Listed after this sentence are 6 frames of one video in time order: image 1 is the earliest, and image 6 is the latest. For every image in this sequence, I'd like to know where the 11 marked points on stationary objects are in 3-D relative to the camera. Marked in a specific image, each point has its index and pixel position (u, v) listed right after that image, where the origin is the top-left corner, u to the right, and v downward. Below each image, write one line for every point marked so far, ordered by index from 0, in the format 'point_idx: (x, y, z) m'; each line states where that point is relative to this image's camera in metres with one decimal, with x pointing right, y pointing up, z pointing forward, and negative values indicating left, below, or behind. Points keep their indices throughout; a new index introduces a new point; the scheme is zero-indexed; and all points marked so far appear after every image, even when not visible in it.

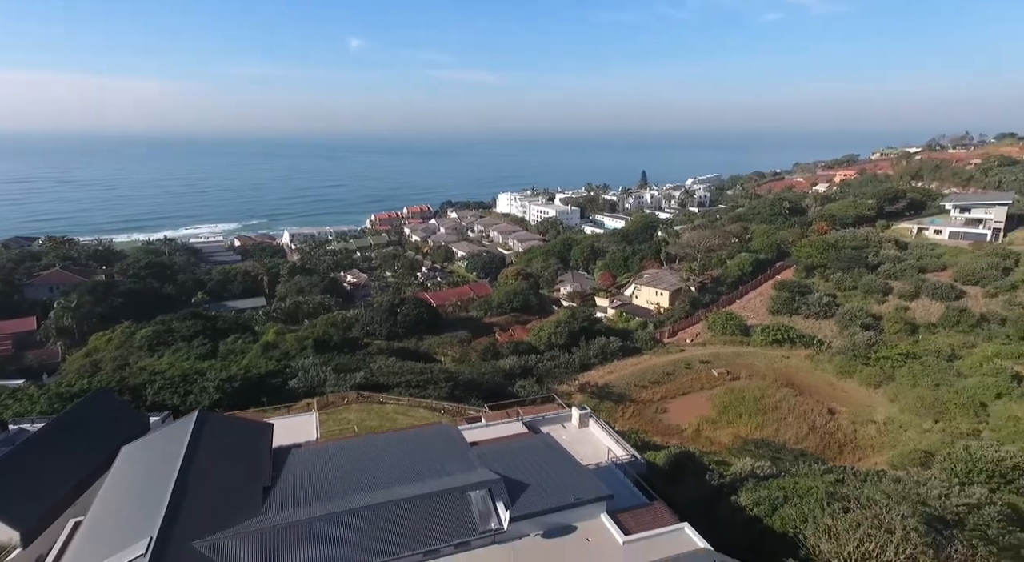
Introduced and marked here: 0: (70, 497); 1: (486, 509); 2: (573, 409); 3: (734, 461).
0: (-9.6, -4.7, +13.5) m
1: (-0.4, -3.0, +8.0) m
2: (+1.3, -2.8, +13.7) m
3: (+6.5, -5.3, +18.3) m
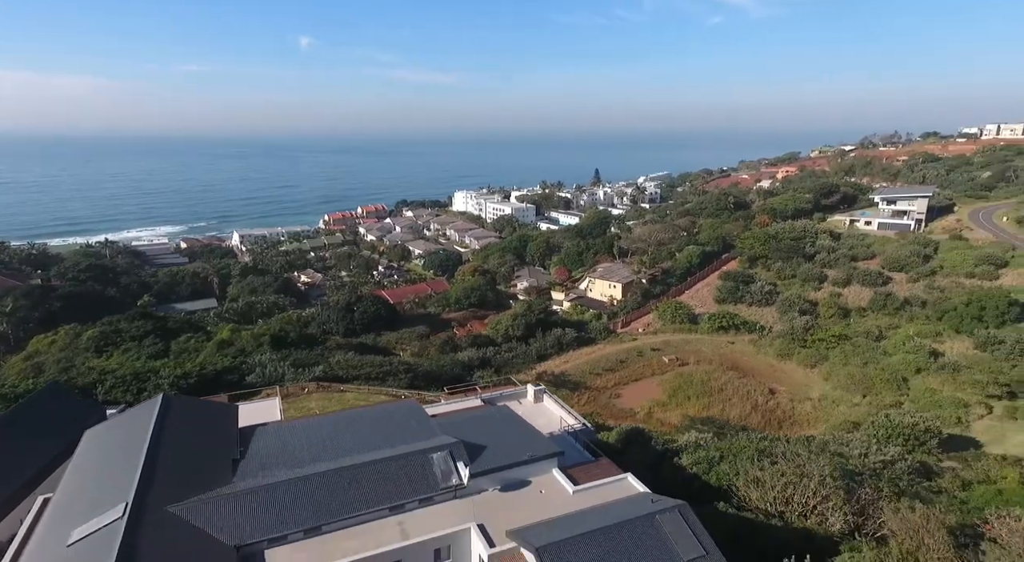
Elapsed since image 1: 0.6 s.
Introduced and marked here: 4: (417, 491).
0: (-10.5, -4.4, +13.6) m
1: (-1.0, -2.6, +8.7) m
2: (+0.4, -2.4, +14.5) m
3: (+5.3, -4.8, +19.5) m
4: (-1.3, -2.8, +8.3) m
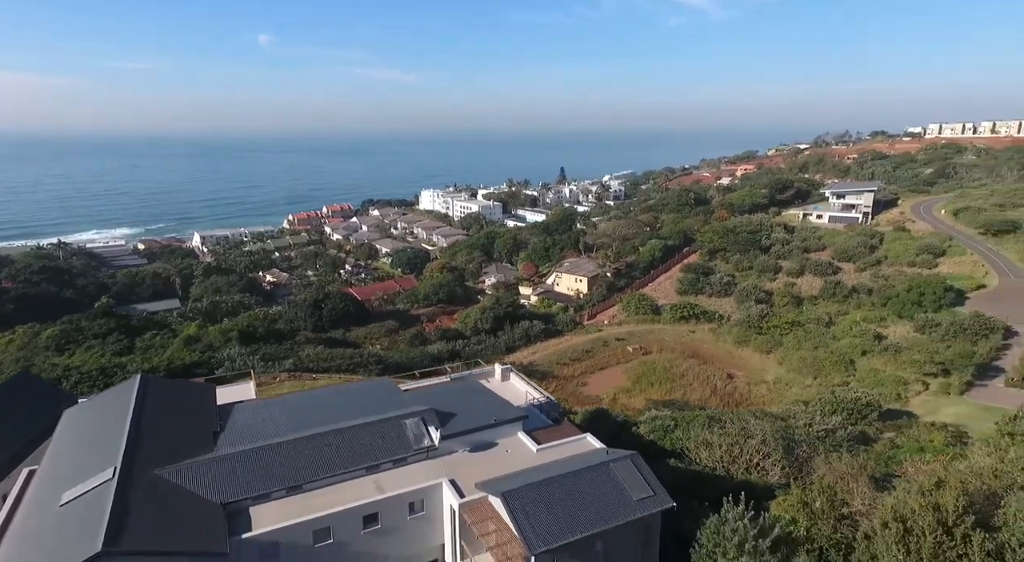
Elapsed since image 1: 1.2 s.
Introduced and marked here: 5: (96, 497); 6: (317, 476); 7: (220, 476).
0: (-11.1, -4.2, +13.8) m
1: (-1.4, -2.3, +9.4) m
2: (-0.4, -2.0, +15.2) m
3: (+4.3, -4.4, +20.4) m
4: (-1.7, -2.5, +9.0) m
5: (-5.0, -2.6, +7.5) m
6: (-2.6, -2.6, +8.5) m
7: (-3.8, -2.6, +8.2) m
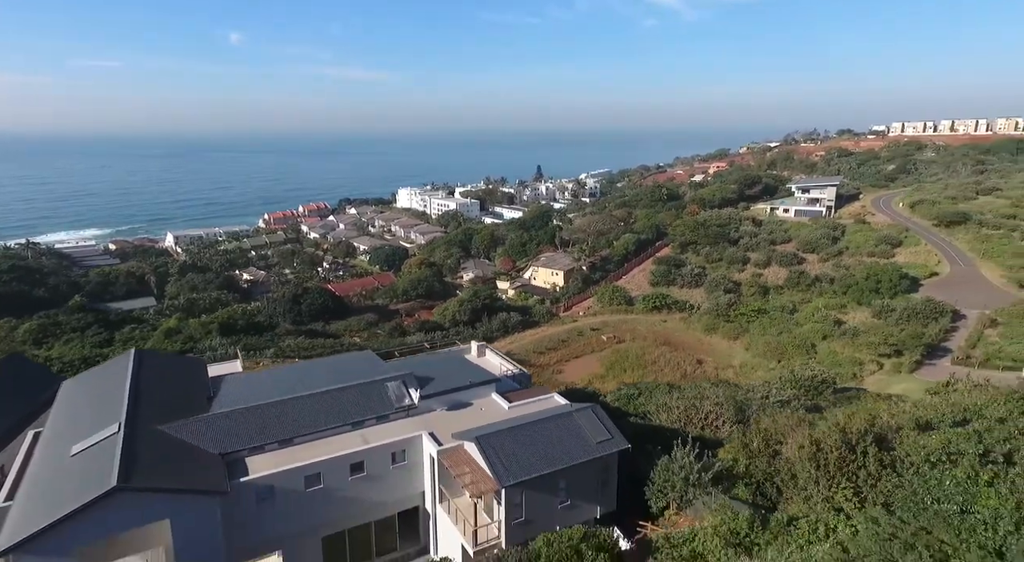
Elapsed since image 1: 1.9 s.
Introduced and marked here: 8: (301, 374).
0: (-11.7, -3.8, +14.2) m
1: (-1.8, -1.8, +10.2) m
2: (-1.0, -1.6, +16.1) m
3: (+3.5, -4.0, +21.4) m
4: (-2.1, -2.0, +9.7) m
5: (-5.3, -2.2, +8.1) m
6: (-3.0, -2.2, +9.2) m
7: (-4.2, -2.1, +8.9) m
8: (-4.0, -1.8, +11.9) m
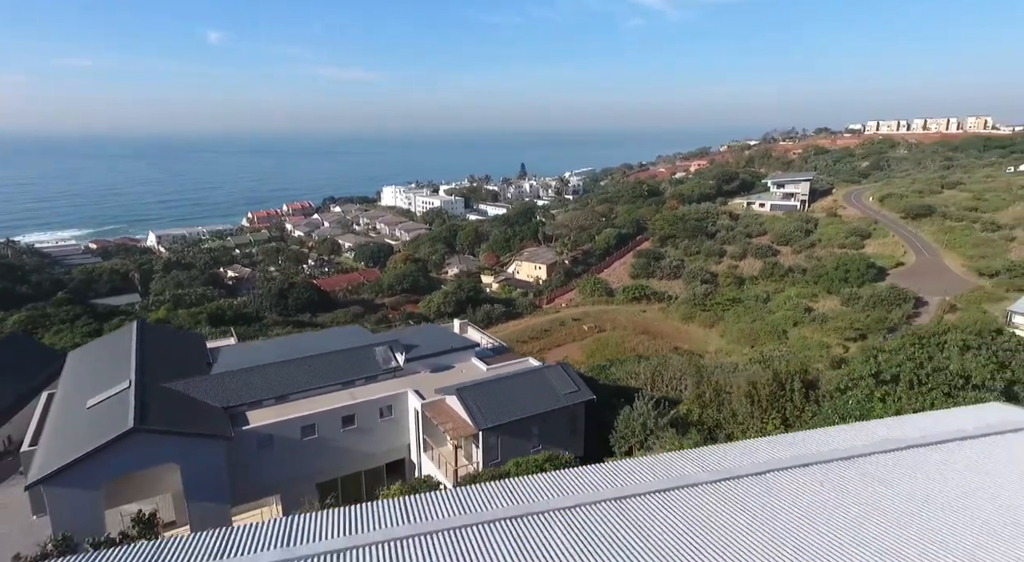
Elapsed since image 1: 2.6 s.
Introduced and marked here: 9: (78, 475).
0: (-12.1, -3.3, +14.8) m
1: (-2.2, -1.4, +11.0) m
2: (-1.5, -1.1, +16.9) m
3: (+2.9, -3.5, +22.3) m
4: (-2.5, -1.5, +10.5) m
5: (-5.6, -1.7, +8.9) m
6: (-3.4, -1.7, +10.0) m
7: (-4.5, -1.7, +9.6) m
8: (-4.4, -1.3, +12.6) m
9: (-5.3, -2.4, +7.6) m
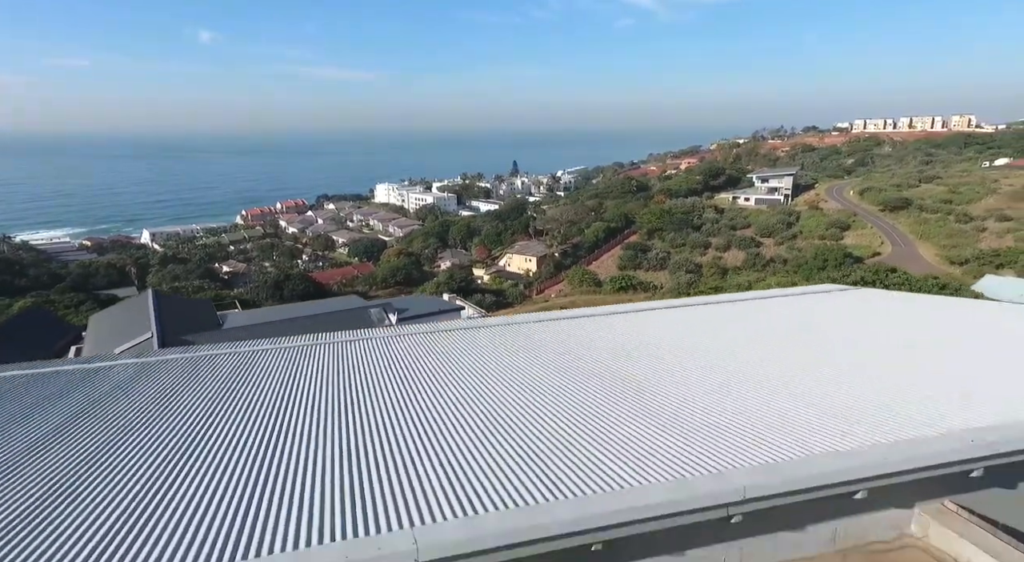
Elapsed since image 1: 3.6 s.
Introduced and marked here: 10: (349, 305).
0: (-12.5, -2.7, +15.5) m
1: (-2.5, -0.8, +11.8) m
2: (-1.9, -0.6, +17.7) m
3: (+2.4, -2.9, +23.2) m
4: (-2.9, -1.0, +11.3) m
5: (-6.0, -1.1, +9.7) m
6: (-3.7, -1.2, +10.8) m
7: (-4.9, -1.1, +10.5) m
8: (-4.8, -0.8, +13.4) m
9: (-5.7, -1.8, +8.5) m
10: (-3.6, -0.8, +13.8) m
